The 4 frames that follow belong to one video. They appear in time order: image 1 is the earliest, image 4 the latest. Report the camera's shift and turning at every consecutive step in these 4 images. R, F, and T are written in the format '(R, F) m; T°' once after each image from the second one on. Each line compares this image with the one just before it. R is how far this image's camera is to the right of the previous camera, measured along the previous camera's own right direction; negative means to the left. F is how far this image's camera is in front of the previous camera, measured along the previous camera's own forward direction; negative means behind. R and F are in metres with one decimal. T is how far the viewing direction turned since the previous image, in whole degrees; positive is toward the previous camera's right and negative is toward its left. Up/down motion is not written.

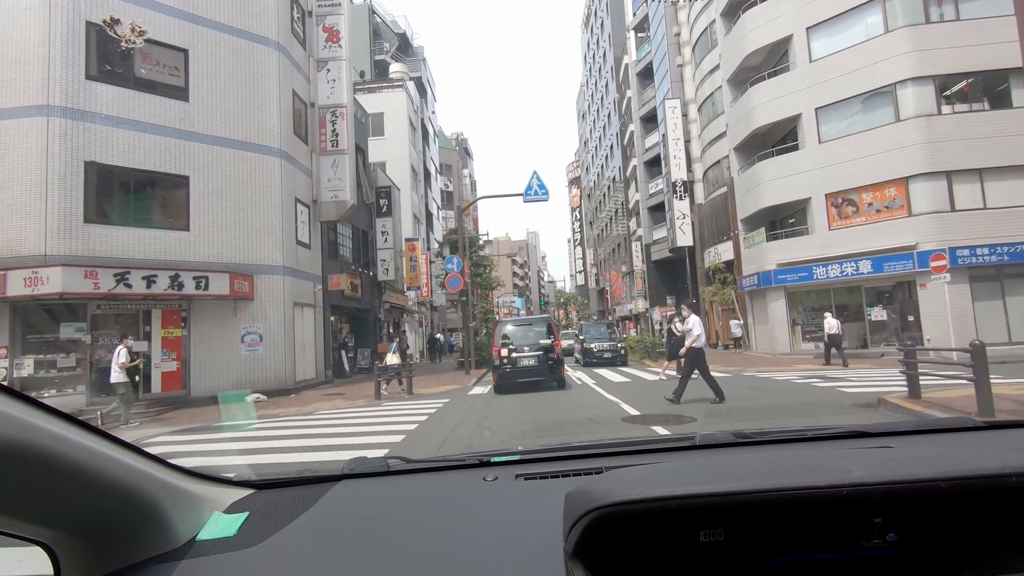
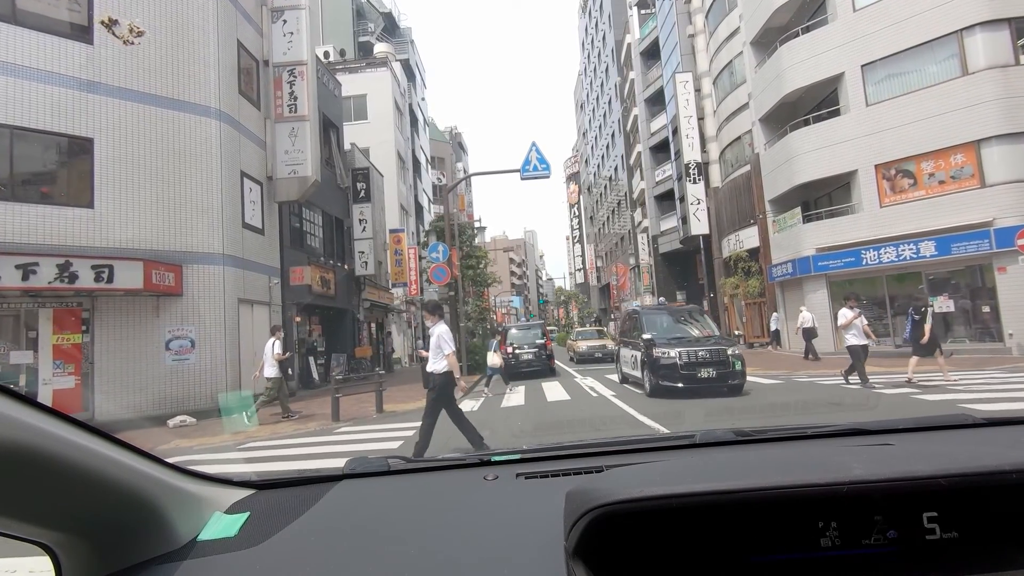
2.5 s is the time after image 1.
(0.0, +2.3) m; 0°
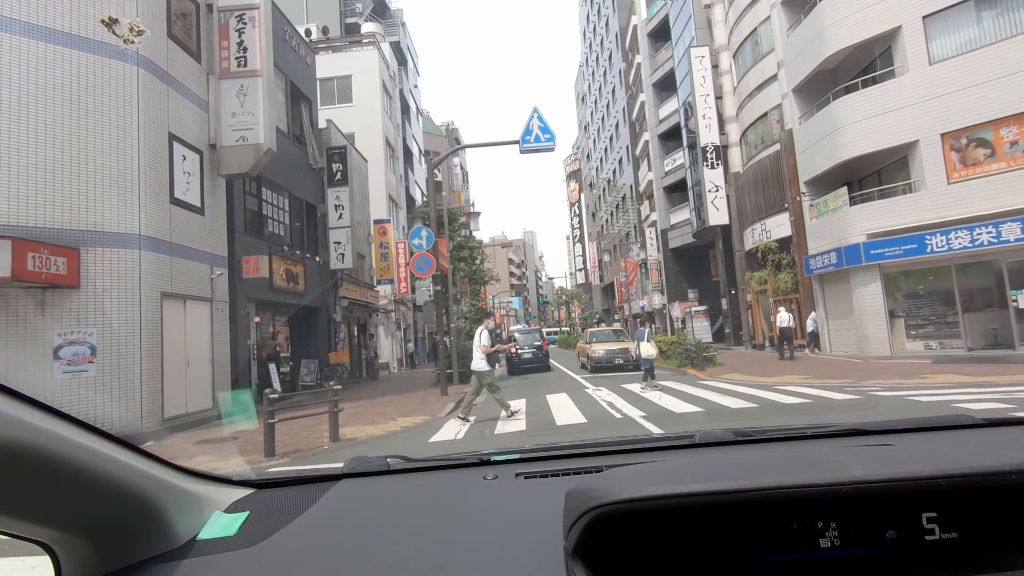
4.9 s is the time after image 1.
(0.0, +2.1) m; 0°
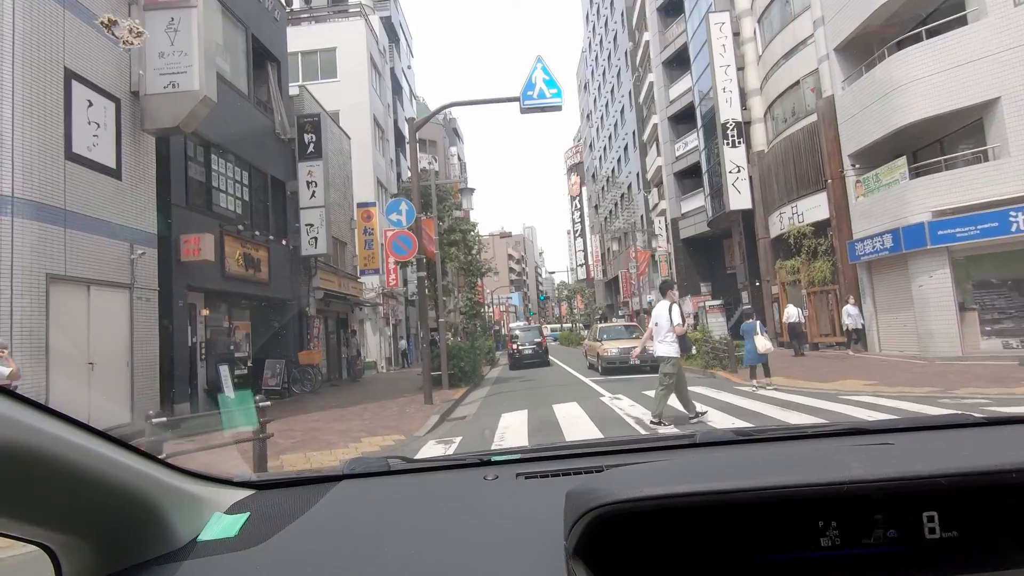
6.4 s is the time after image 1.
(0.0, +1.9) m; 0°
